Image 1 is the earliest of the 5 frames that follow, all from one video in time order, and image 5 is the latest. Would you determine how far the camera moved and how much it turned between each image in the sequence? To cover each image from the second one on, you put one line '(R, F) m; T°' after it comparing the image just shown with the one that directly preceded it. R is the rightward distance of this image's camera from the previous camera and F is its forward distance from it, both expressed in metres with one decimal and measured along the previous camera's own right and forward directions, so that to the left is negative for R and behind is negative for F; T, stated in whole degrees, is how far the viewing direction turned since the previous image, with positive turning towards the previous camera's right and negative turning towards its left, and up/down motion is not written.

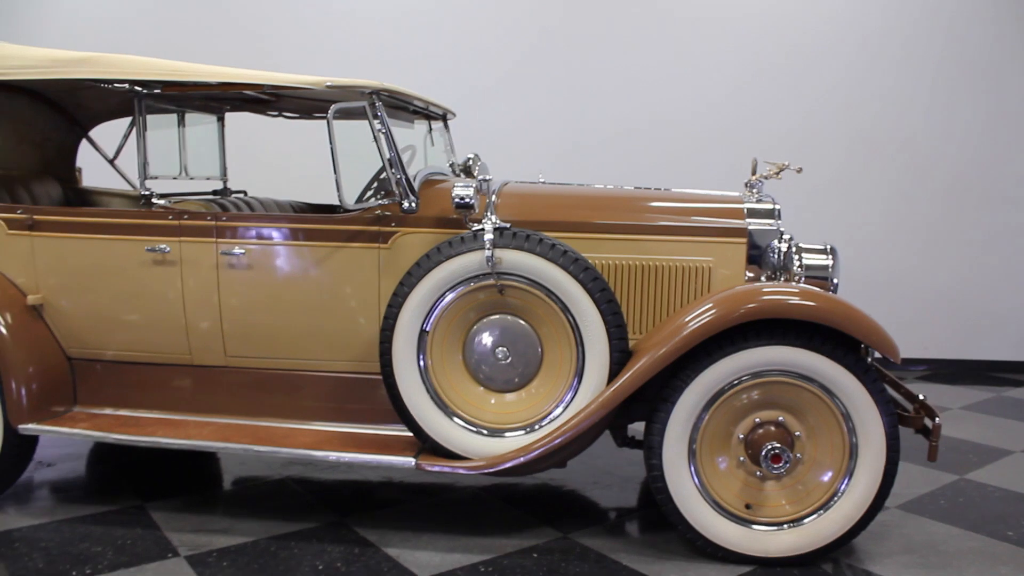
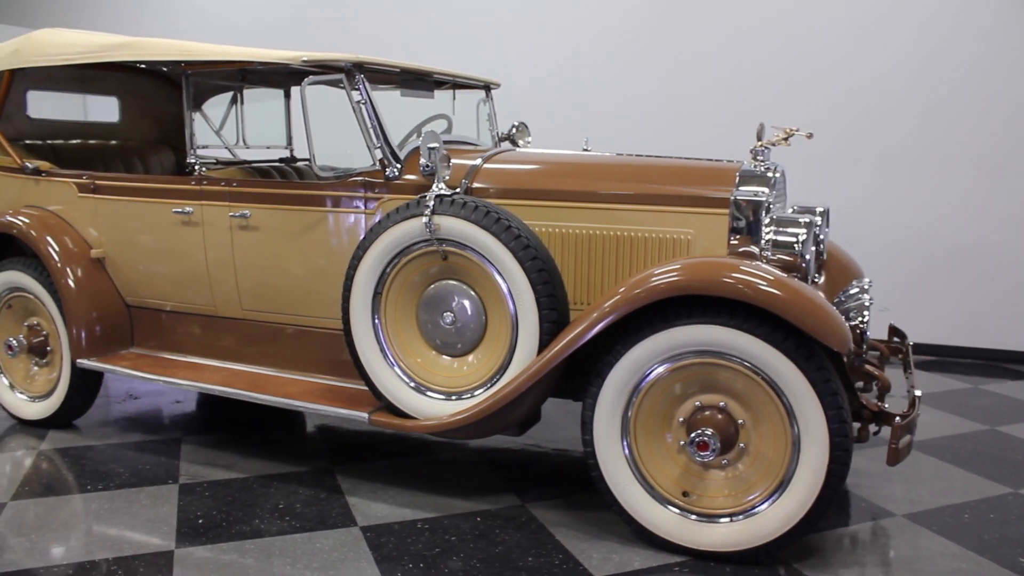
(+0.8, +0.1) m; -15°
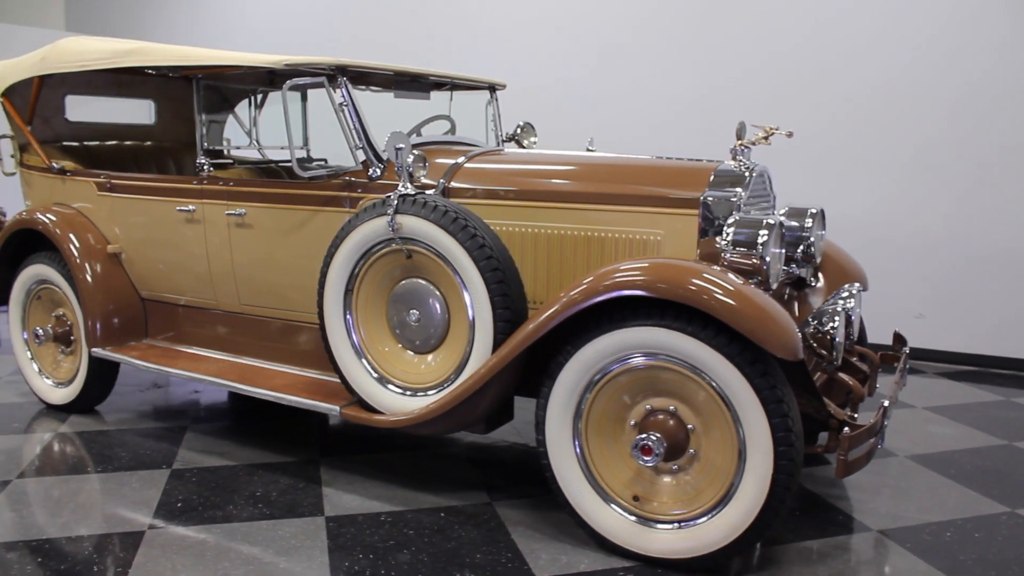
(+0.4, 0.0) m; -6°
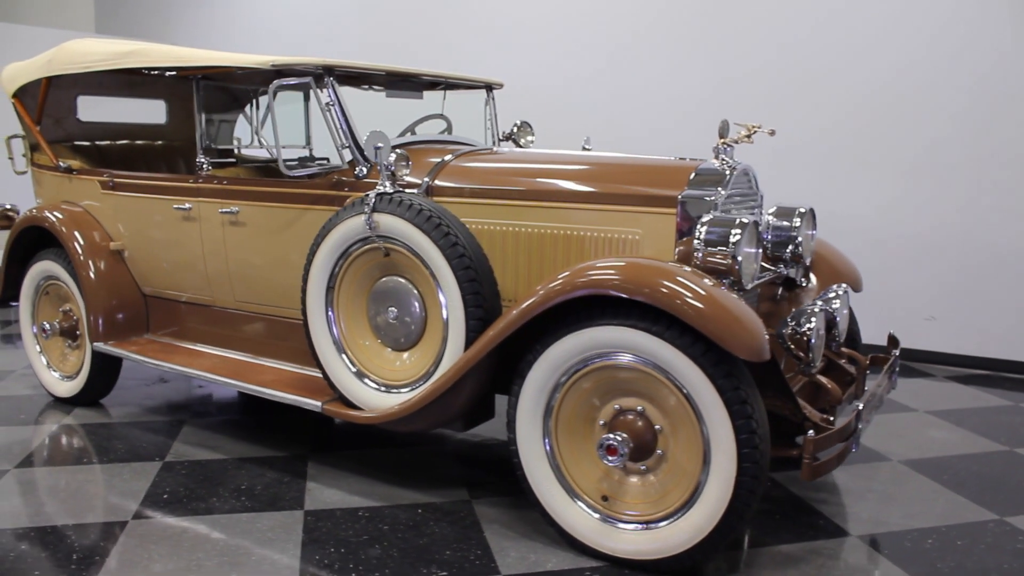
(+0.2, 0.0) m; -2°
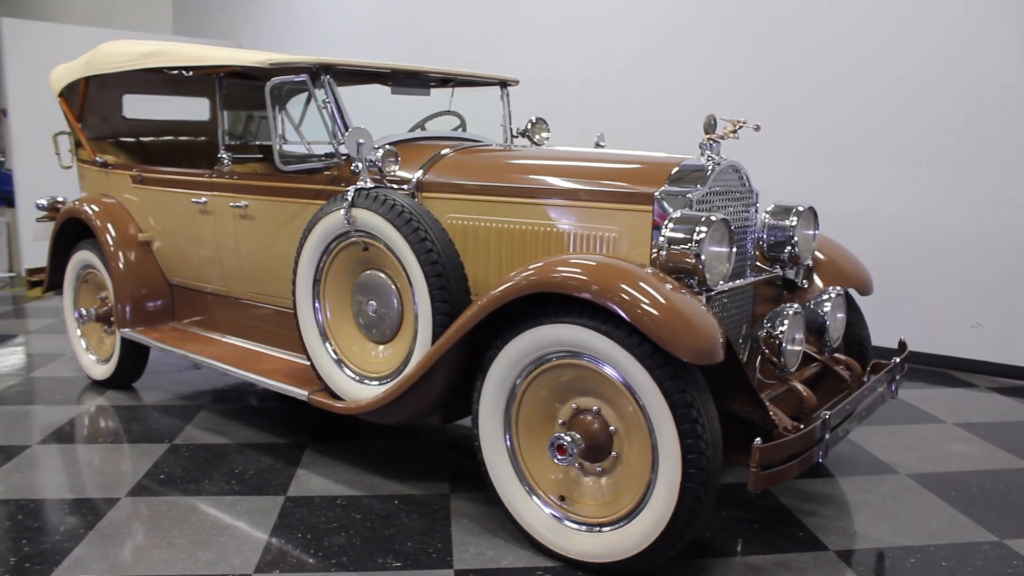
(+0.3, 0.0) m; -6°
